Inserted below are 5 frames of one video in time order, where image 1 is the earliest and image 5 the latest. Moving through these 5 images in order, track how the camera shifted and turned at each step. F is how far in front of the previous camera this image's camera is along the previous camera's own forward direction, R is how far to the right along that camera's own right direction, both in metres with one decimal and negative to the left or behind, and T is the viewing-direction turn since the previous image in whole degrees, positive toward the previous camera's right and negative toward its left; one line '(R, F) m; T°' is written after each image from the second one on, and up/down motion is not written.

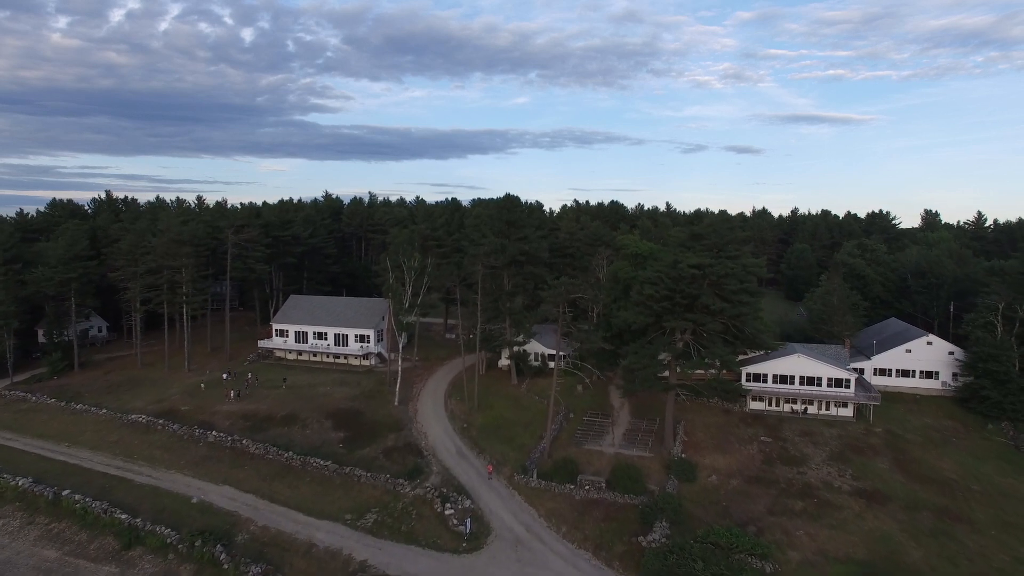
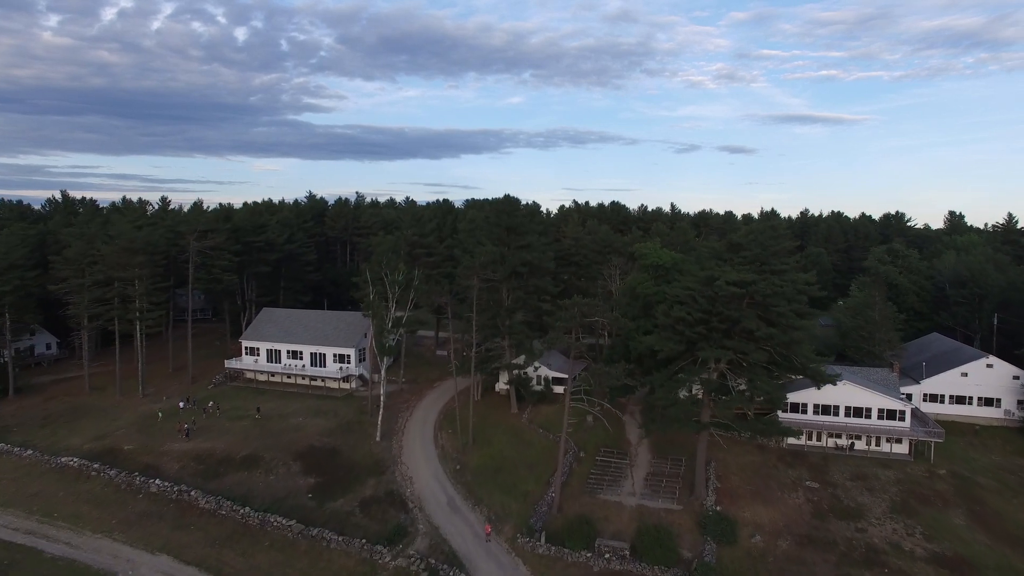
(-0.4, +6.2) m; +1°
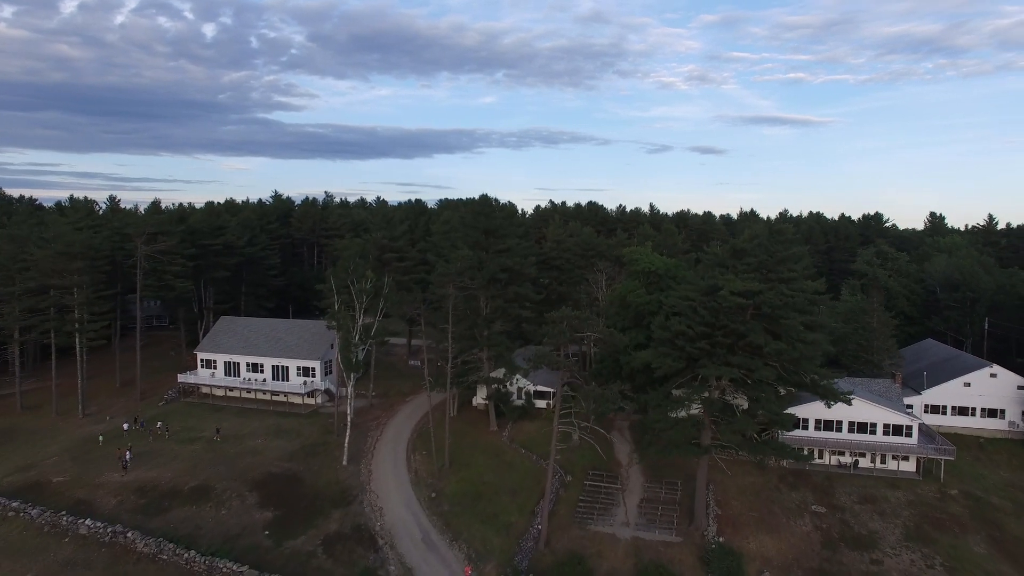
(-0.3, +3.3) m; +2°
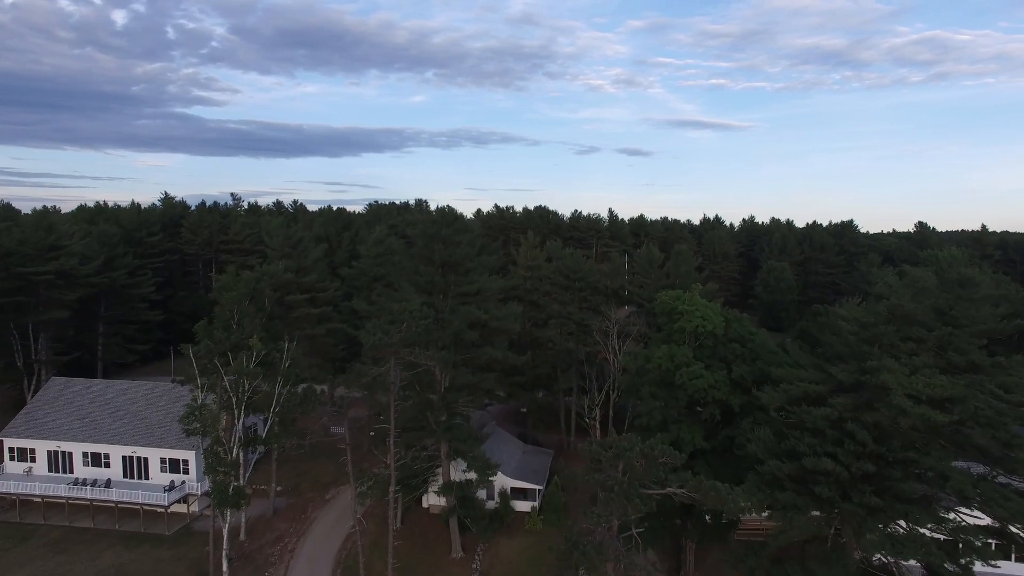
(-1.6, +13.2) m; +6°
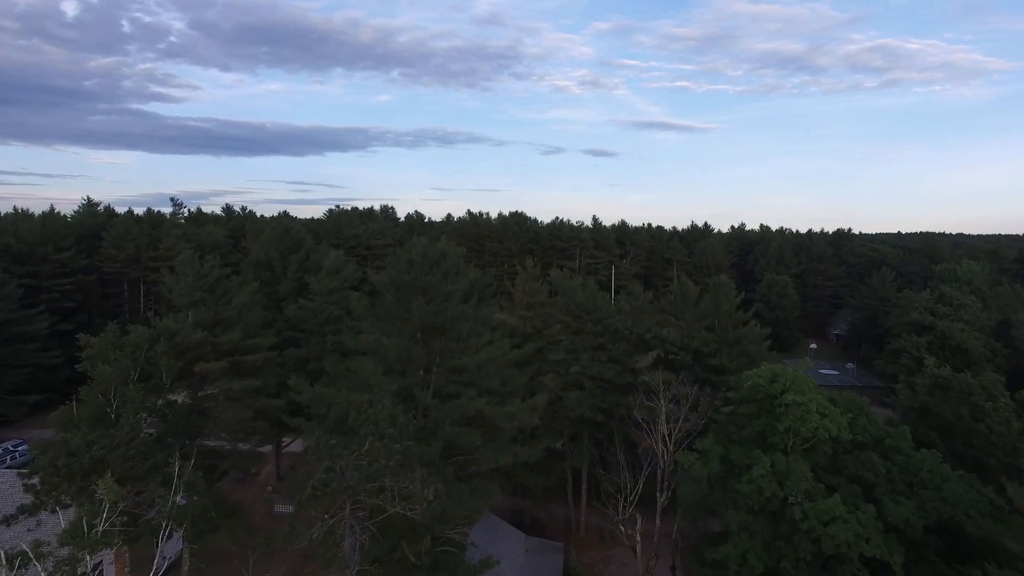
(-1.3, +8.2) m; +3°
